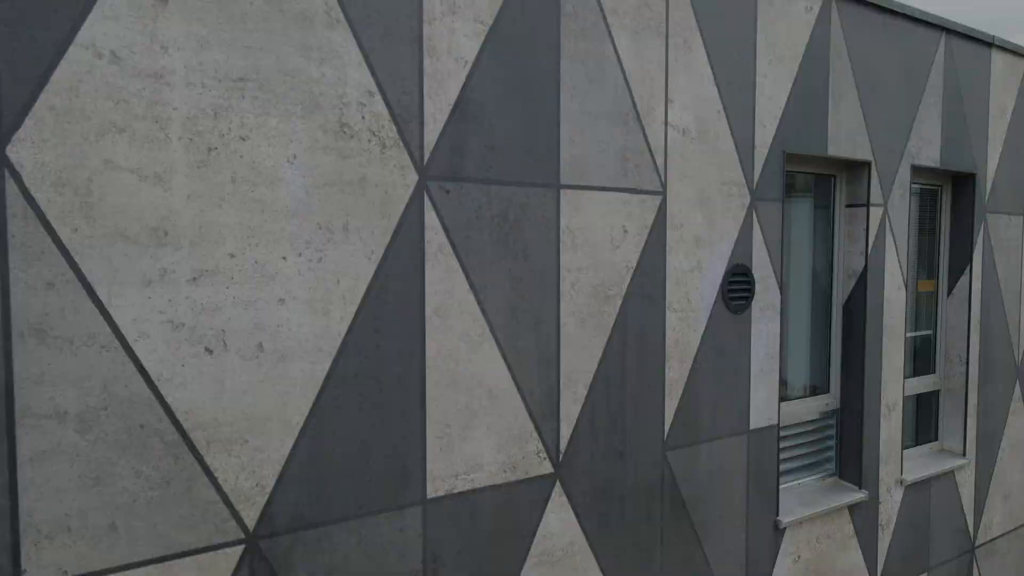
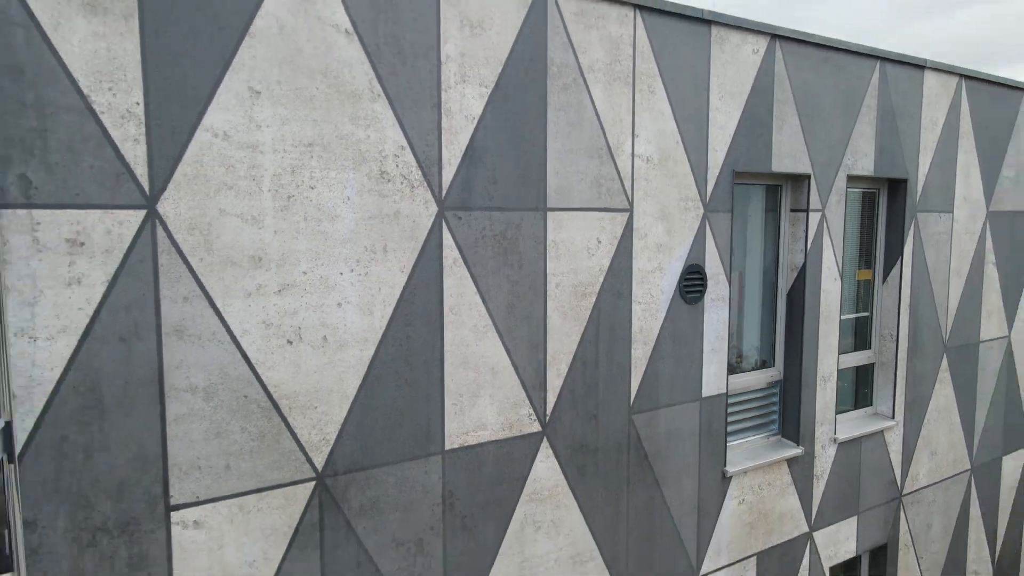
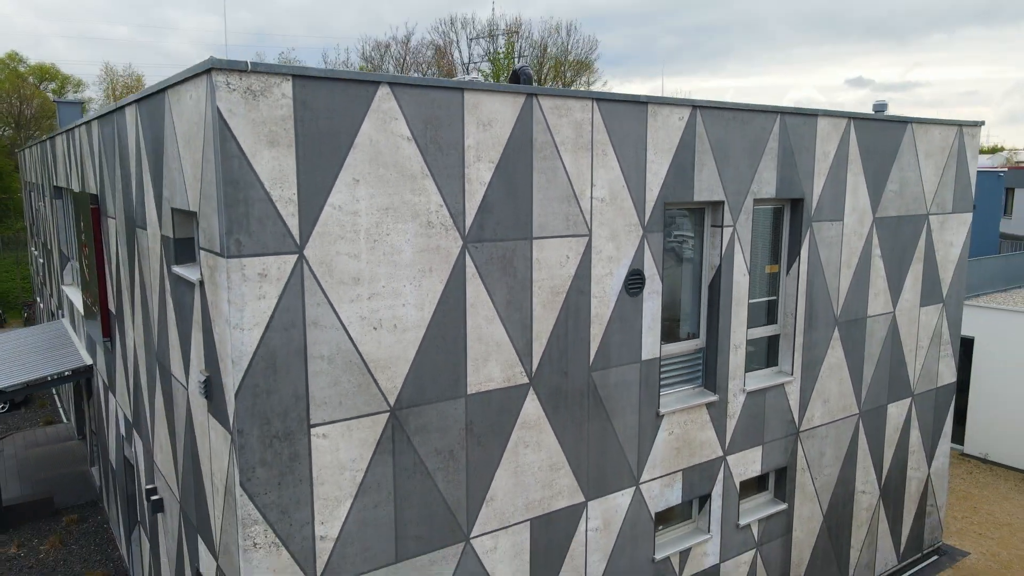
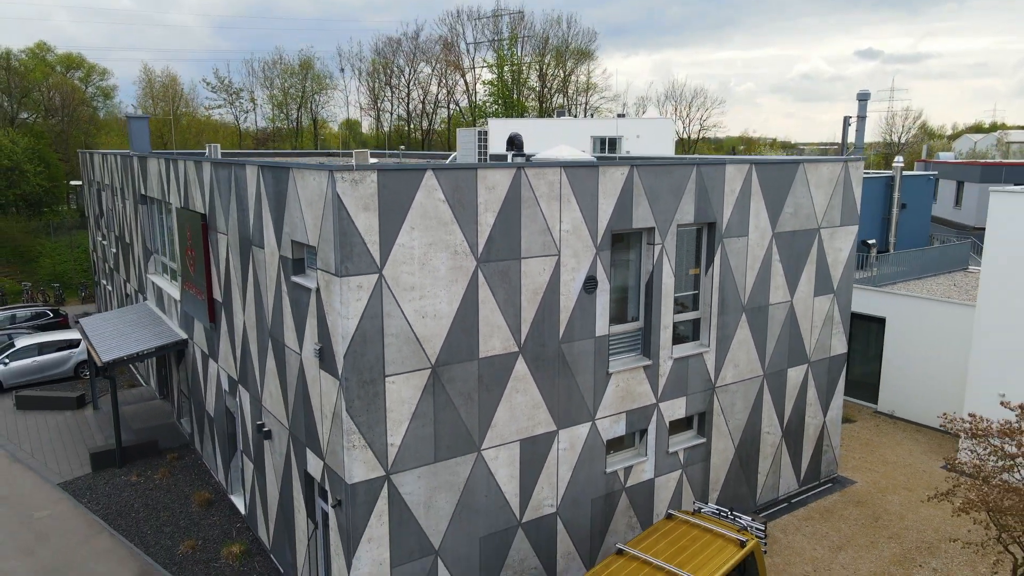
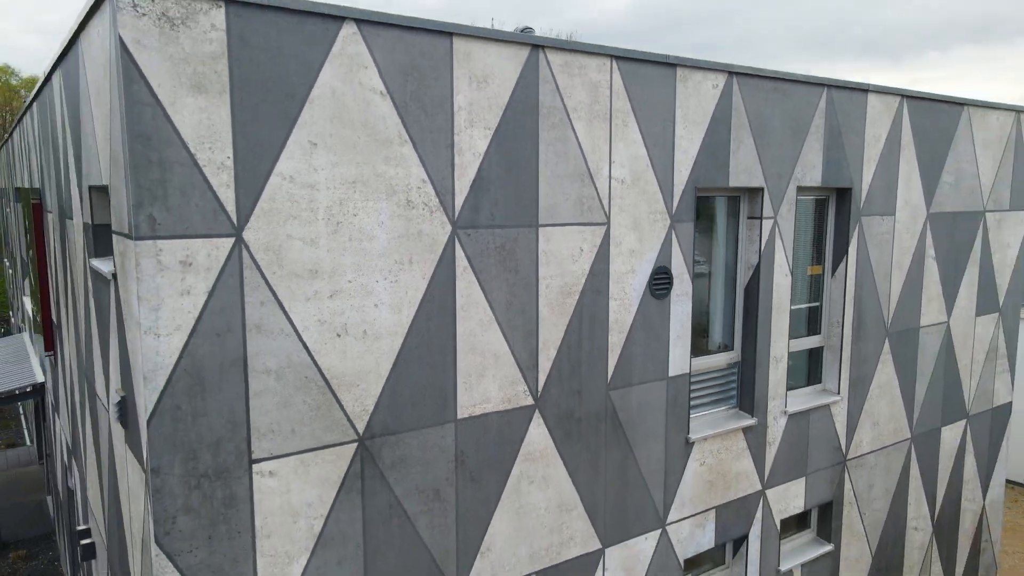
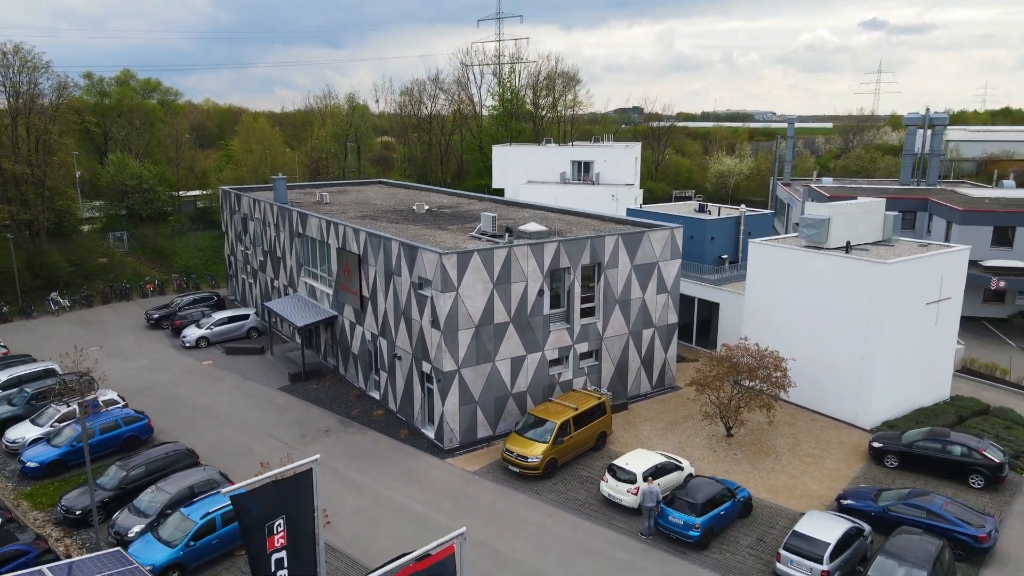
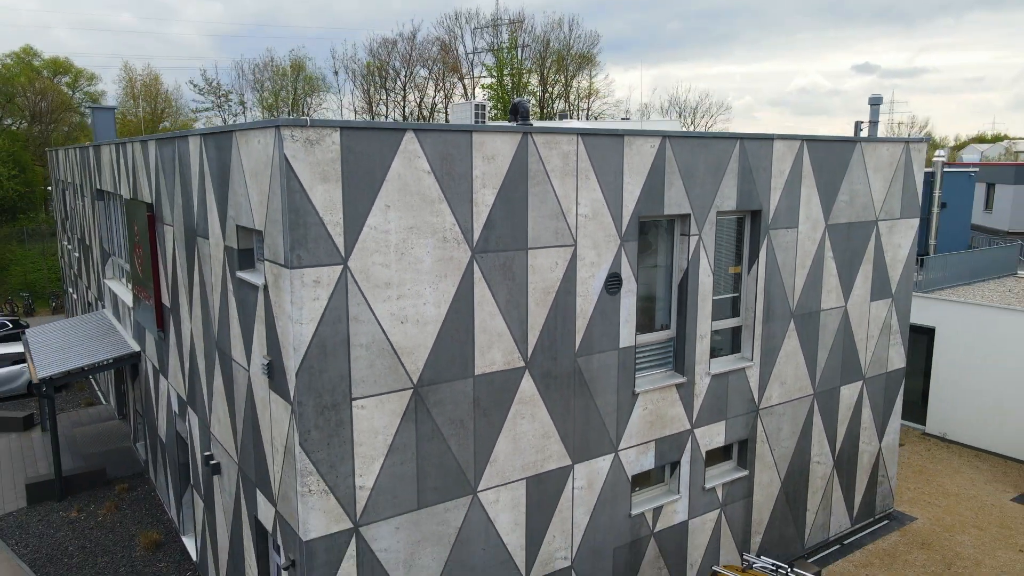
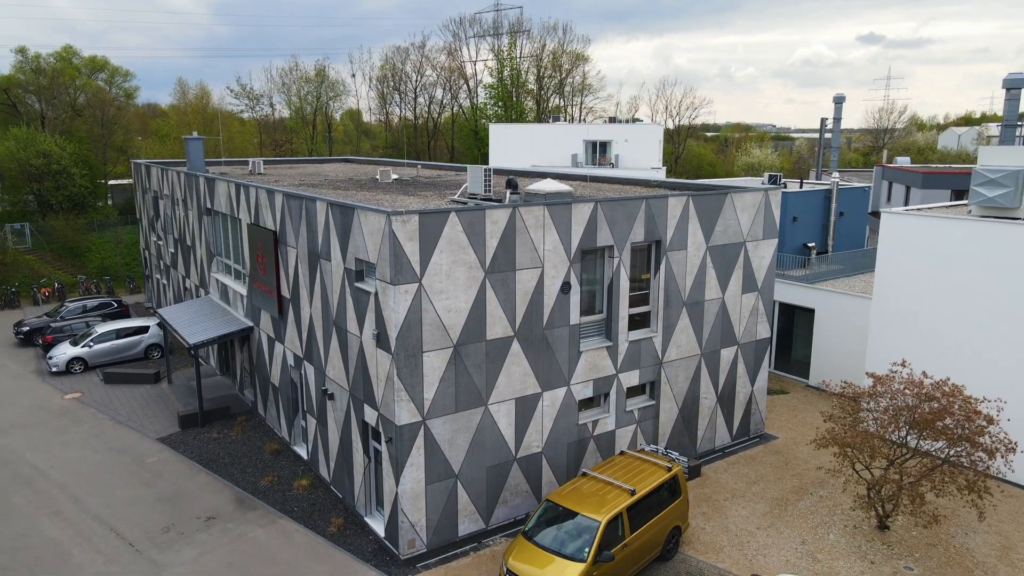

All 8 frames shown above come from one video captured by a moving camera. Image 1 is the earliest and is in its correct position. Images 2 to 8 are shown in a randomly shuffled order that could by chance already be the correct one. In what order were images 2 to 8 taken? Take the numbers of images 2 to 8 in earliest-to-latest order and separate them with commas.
2, 5, 3, 7, 4, 8, 6
